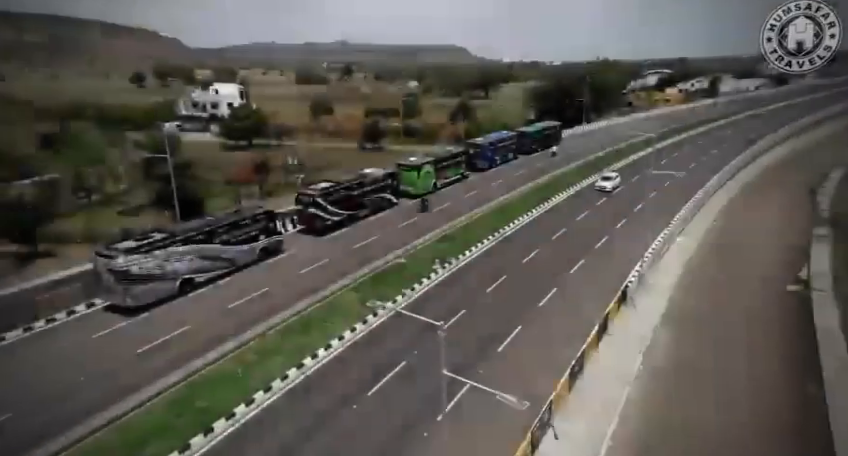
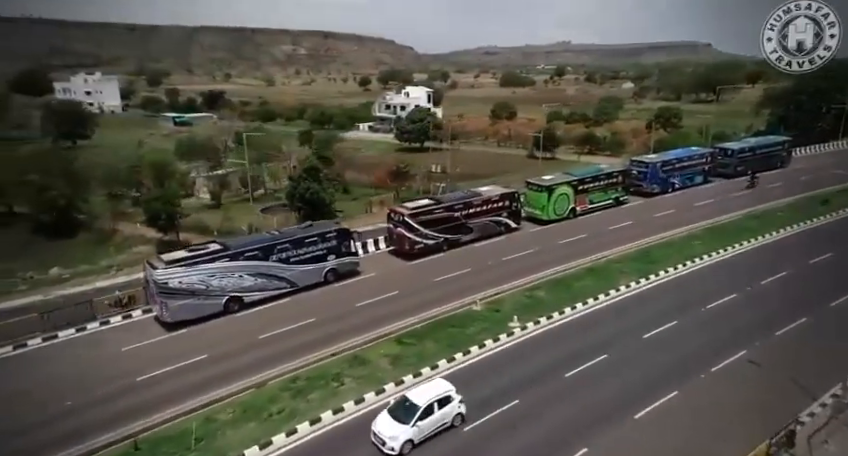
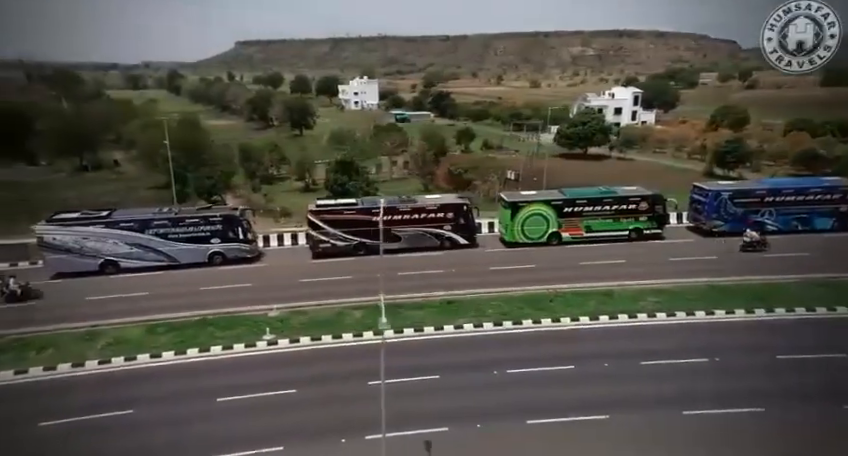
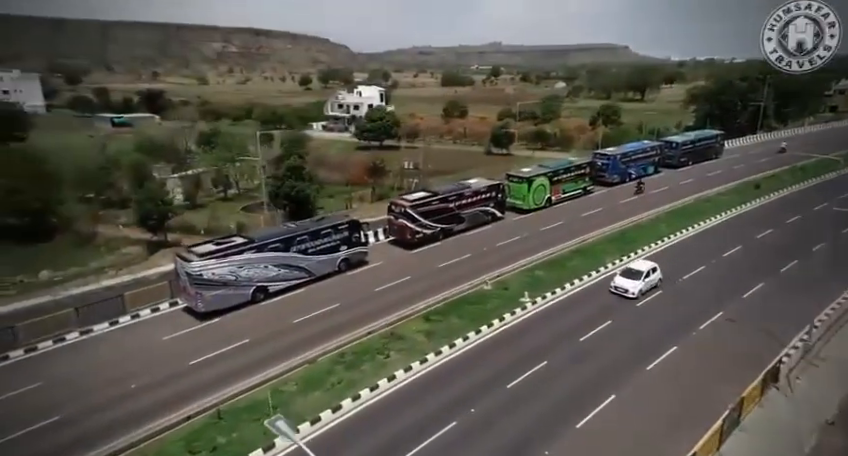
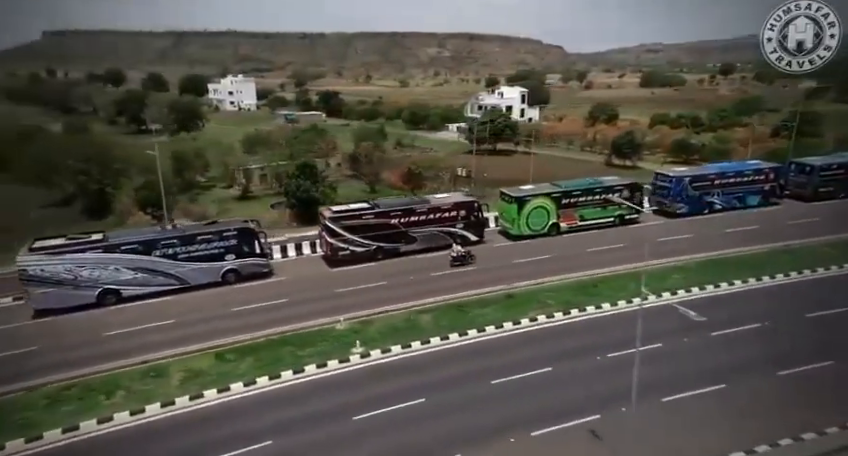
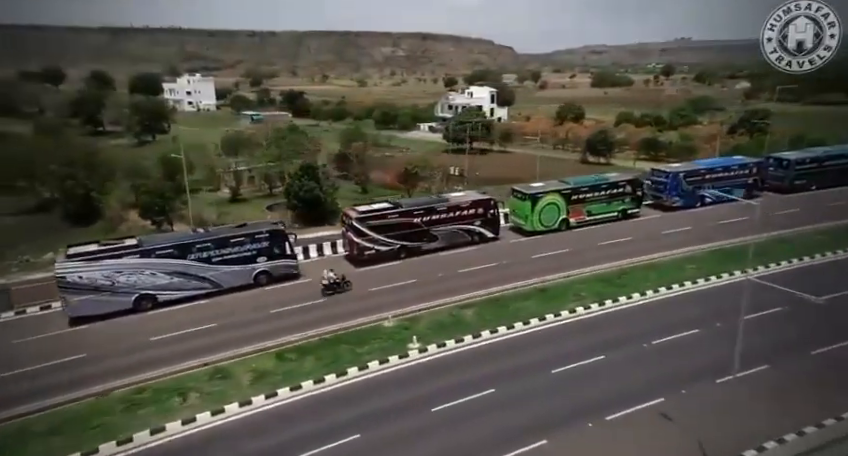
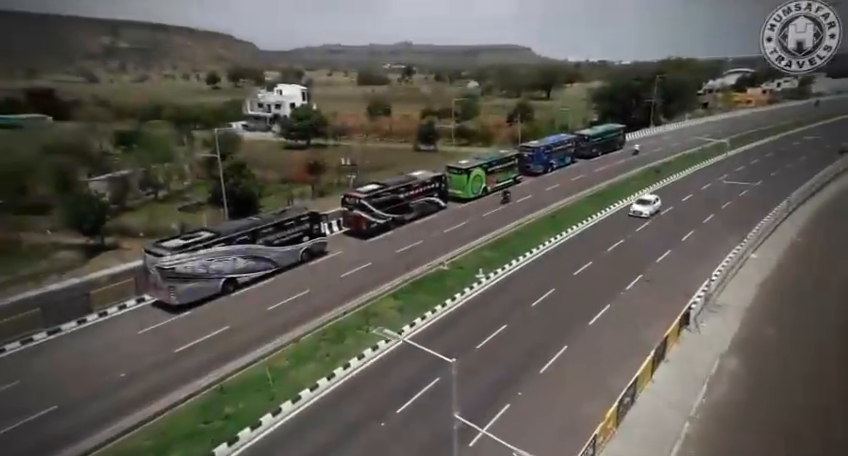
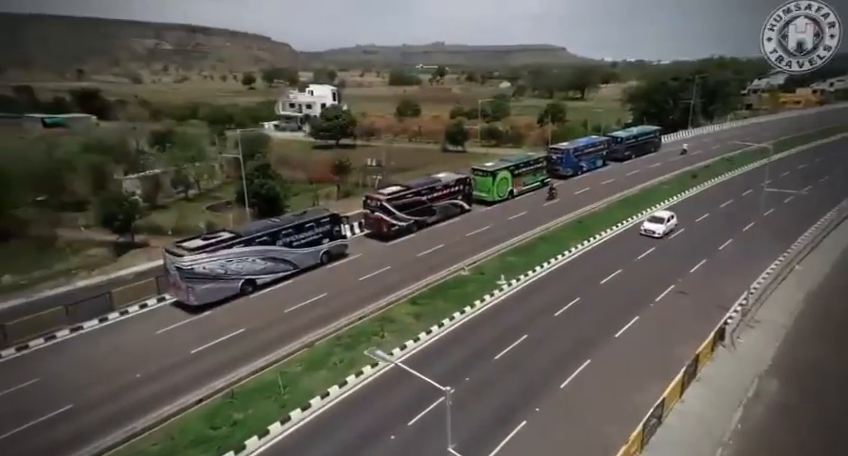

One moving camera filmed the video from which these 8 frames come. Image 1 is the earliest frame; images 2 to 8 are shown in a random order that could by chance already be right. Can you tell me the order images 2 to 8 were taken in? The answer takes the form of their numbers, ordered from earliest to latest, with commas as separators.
7, 8, 4, 2, 6, 5, 3
